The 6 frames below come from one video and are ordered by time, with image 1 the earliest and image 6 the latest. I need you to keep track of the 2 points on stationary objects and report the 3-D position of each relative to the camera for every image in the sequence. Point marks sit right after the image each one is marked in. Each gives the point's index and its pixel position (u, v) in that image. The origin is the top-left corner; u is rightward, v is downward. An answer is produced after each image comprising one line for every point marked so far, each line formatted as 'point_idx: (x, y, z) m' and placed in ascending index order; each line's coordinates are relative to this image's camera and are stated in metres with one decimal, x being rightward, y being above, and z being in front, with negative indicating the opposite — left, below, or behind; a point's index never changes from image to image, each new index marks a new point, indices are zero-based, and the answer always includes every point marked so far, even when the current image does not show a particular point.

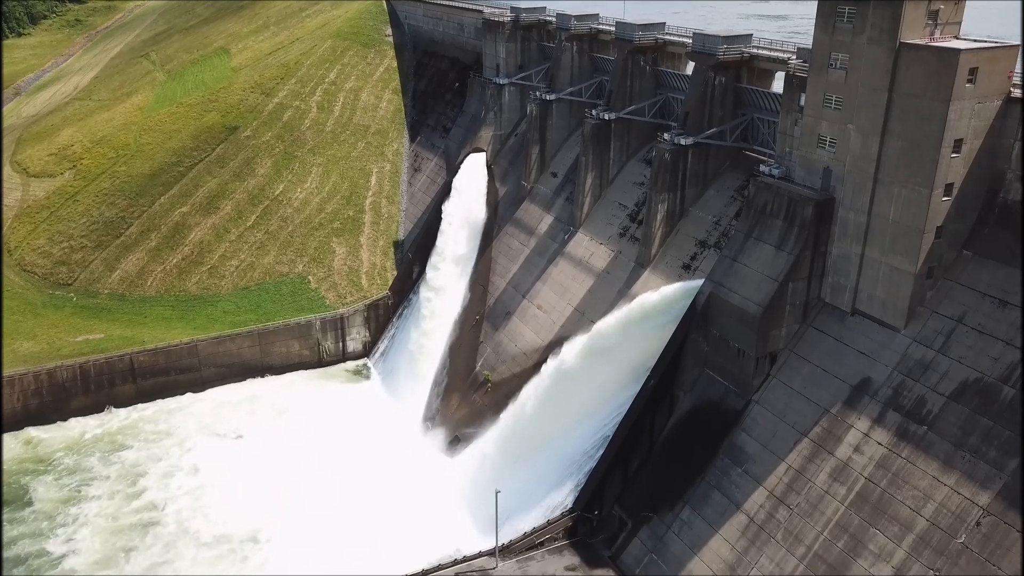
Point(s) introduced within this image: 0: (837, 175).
0: (+7.0, +2.5, +16.3) m
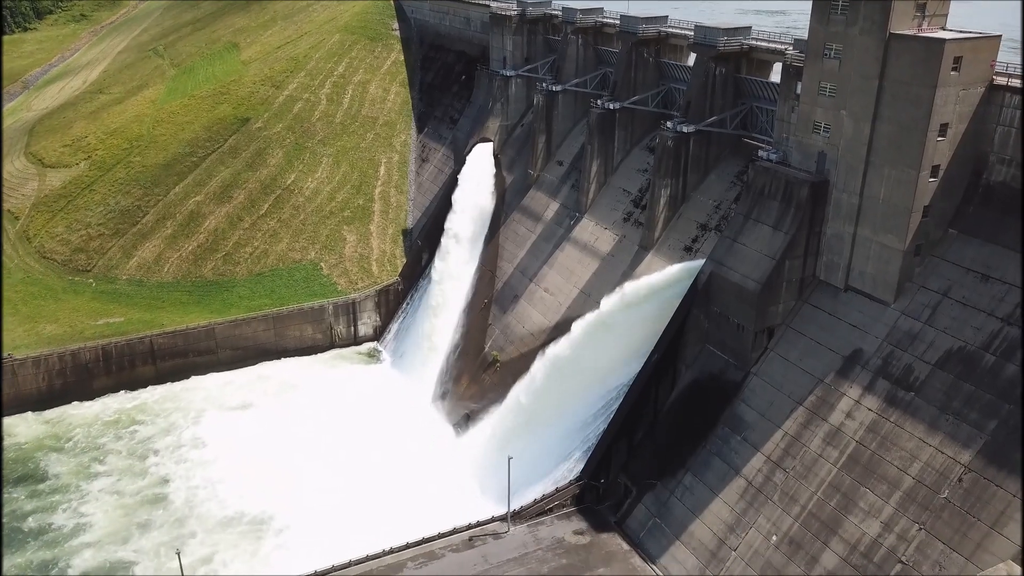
0: (+7.3, +3.0, +17.3) m
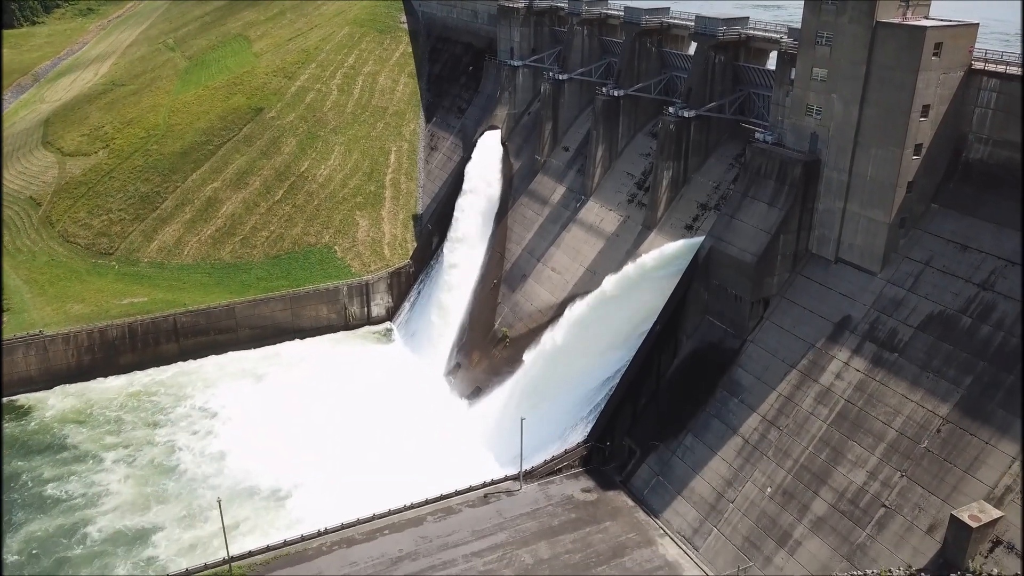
0: (+7.6, +3.7, +18.5) m
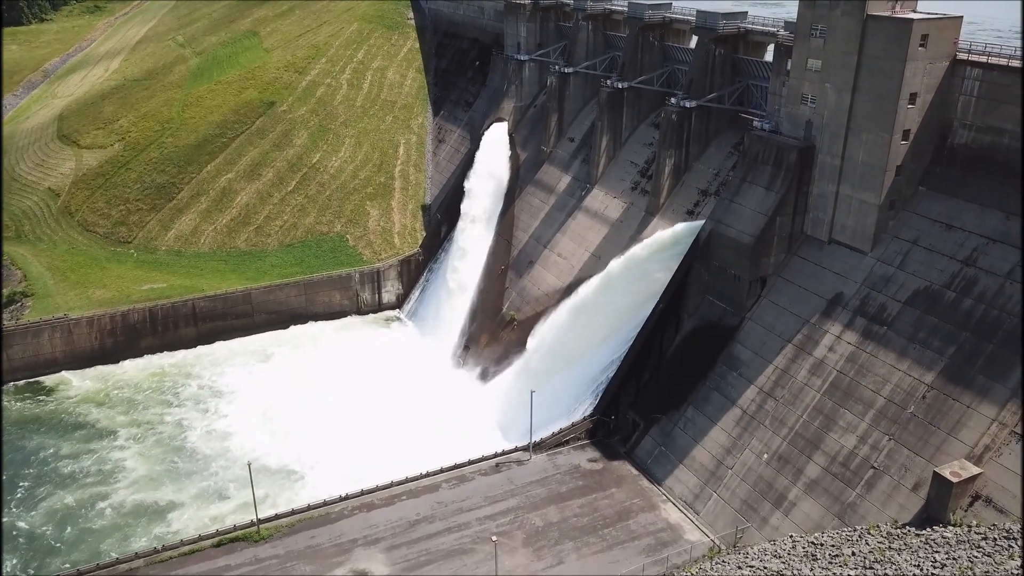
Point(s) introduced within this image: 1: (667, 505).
0: (+7.9, +4.2, +19.6) m
1: (+4.0, -5.5, +19.3) m
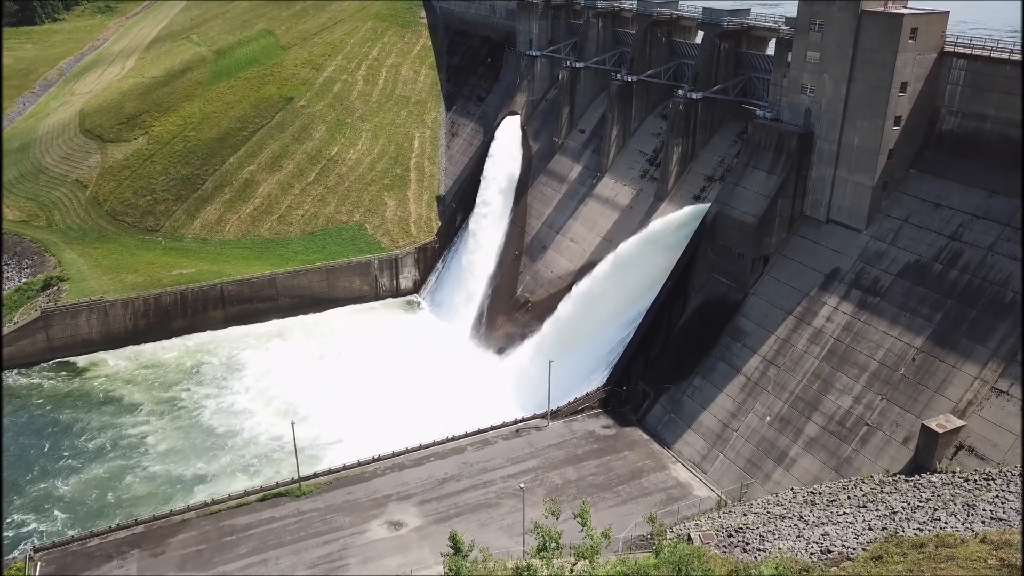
0: (+8.5, +4.9, +21.1) m
1: (+4.5, -4.9, +20.8) m
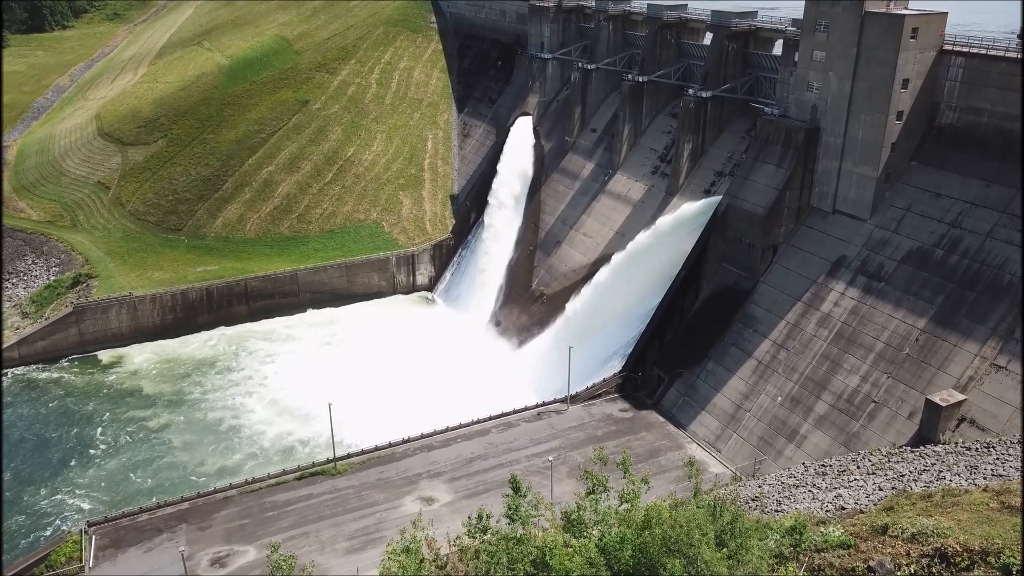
0: (+9.1, +5.2, +22.2) m
1: (+5.2, -4.5, +21.8) m
